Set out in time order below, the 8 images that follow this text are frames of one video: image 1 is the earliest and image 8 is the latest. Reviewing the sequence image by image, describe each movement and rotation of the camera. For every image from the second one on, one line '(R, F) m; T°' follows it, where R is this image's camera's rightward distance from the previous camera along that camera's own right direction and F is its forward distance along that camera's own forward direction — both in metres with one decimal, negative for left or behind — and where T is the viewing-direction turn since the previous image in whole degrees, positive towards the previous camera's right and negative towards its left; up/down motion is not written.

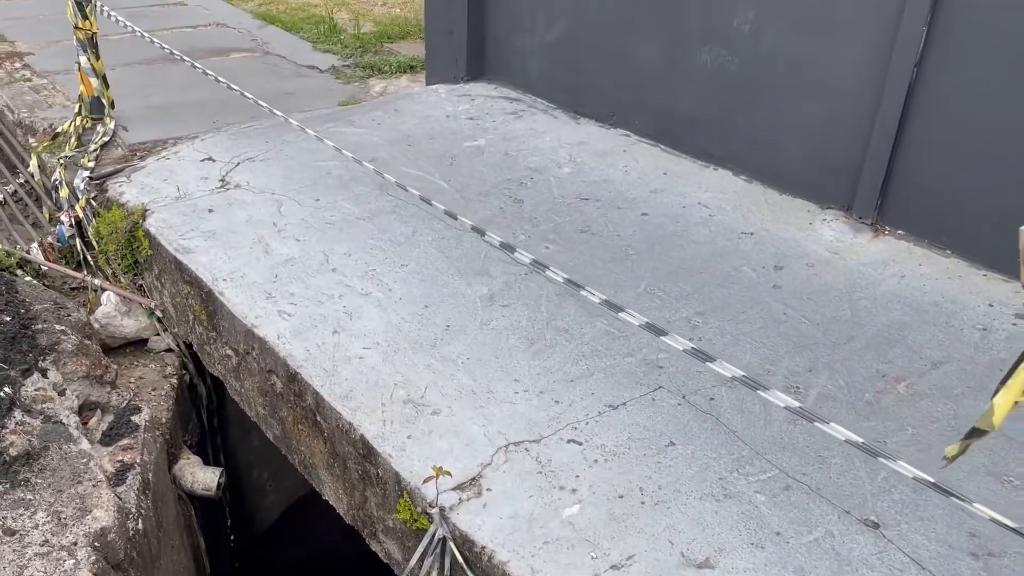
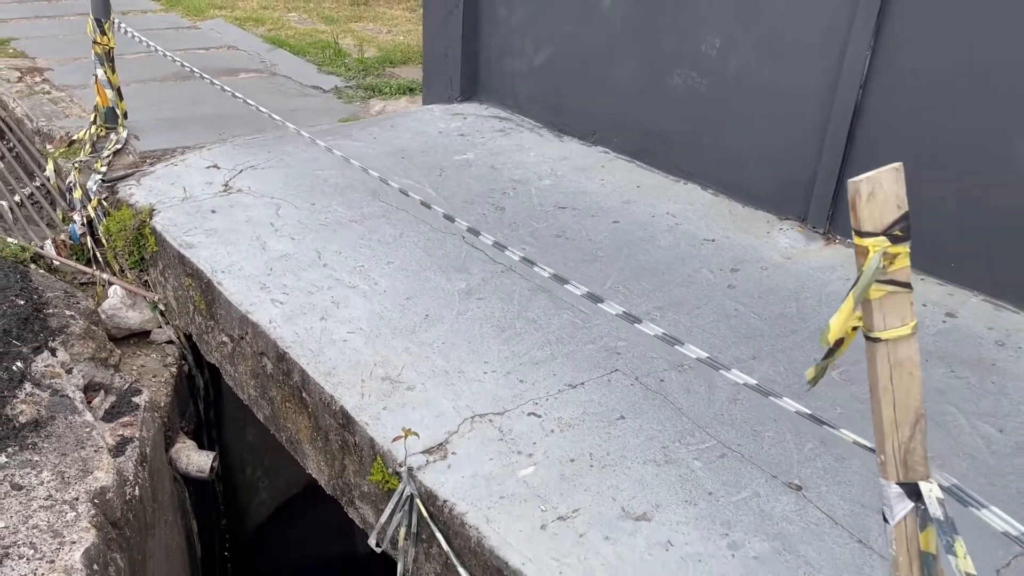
(+0.1, -0.2) m; 0°
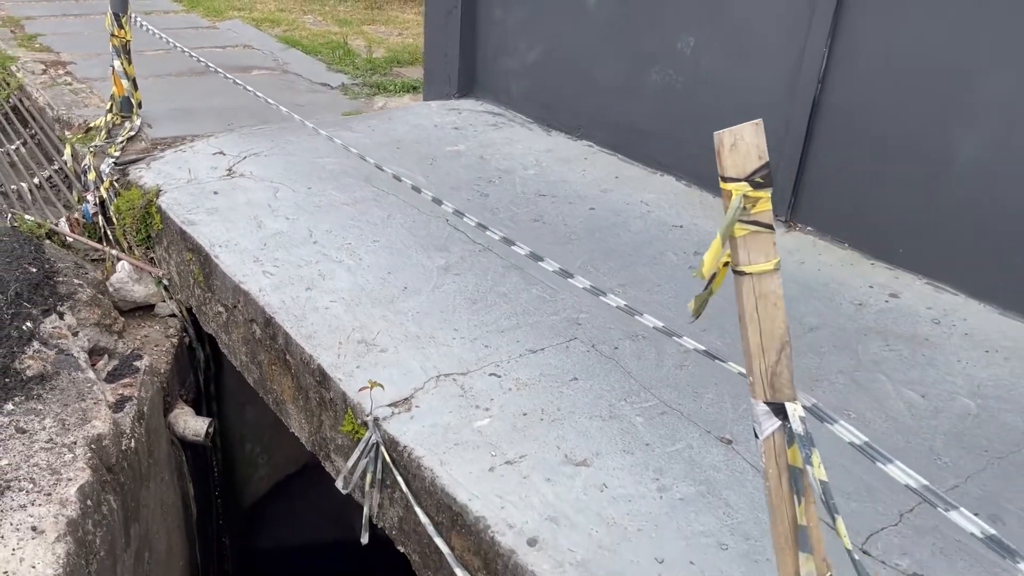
(+0.2, -0.2) m; -1°
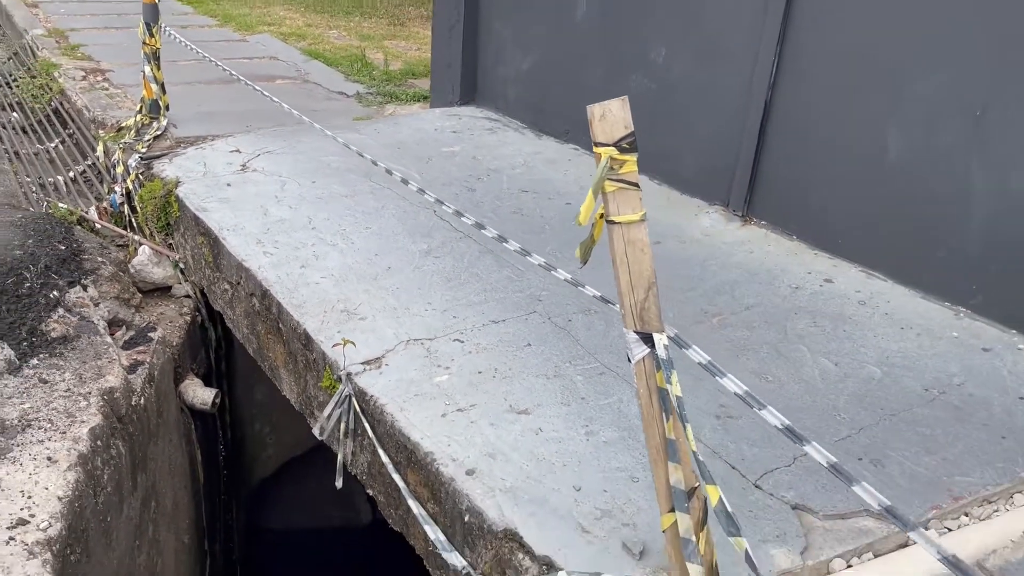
(+0.2, -0.3) m; -2°
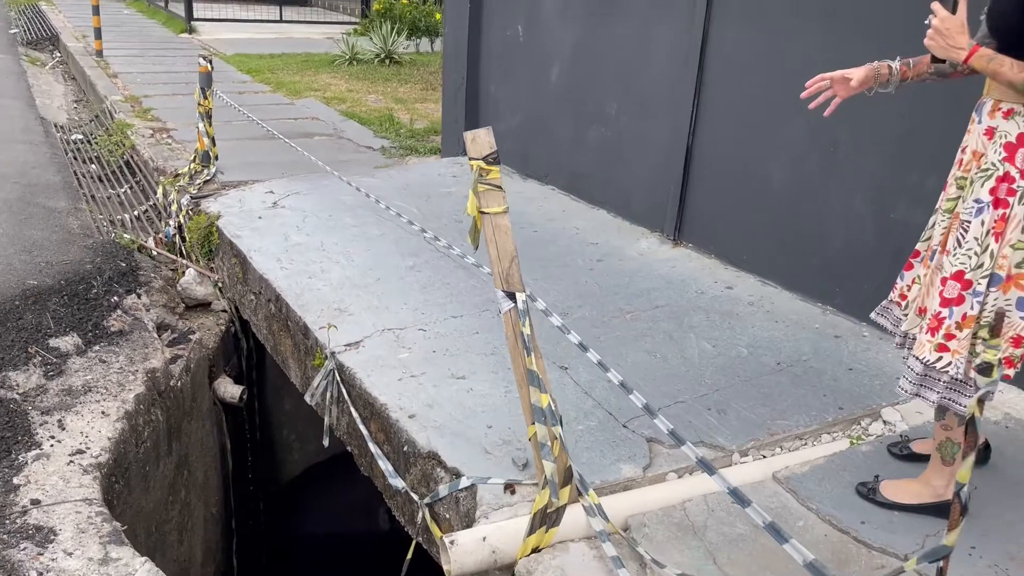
(+0.4, -0.7) m; -4°
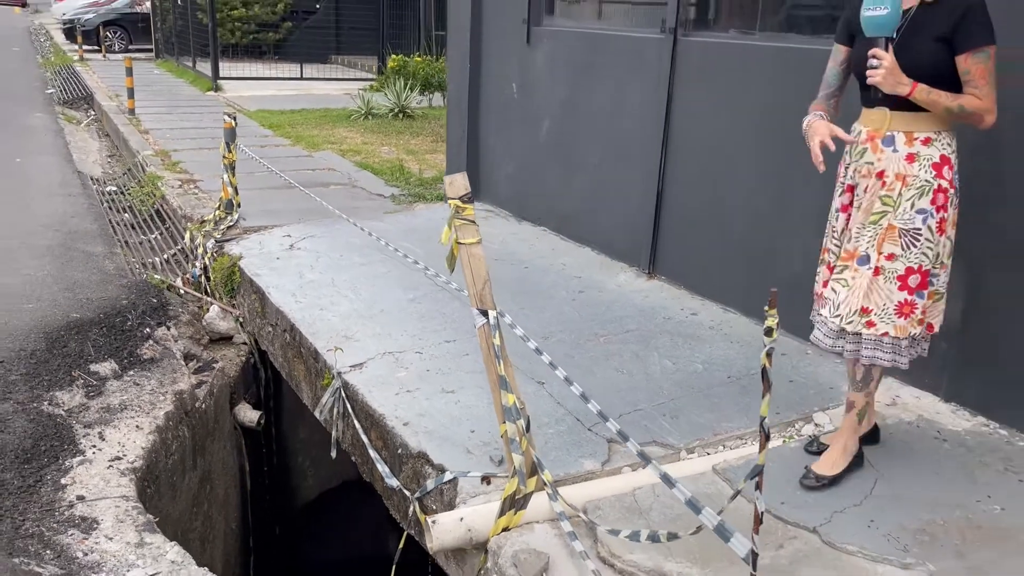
(+0.1, -0.4) m; -1°
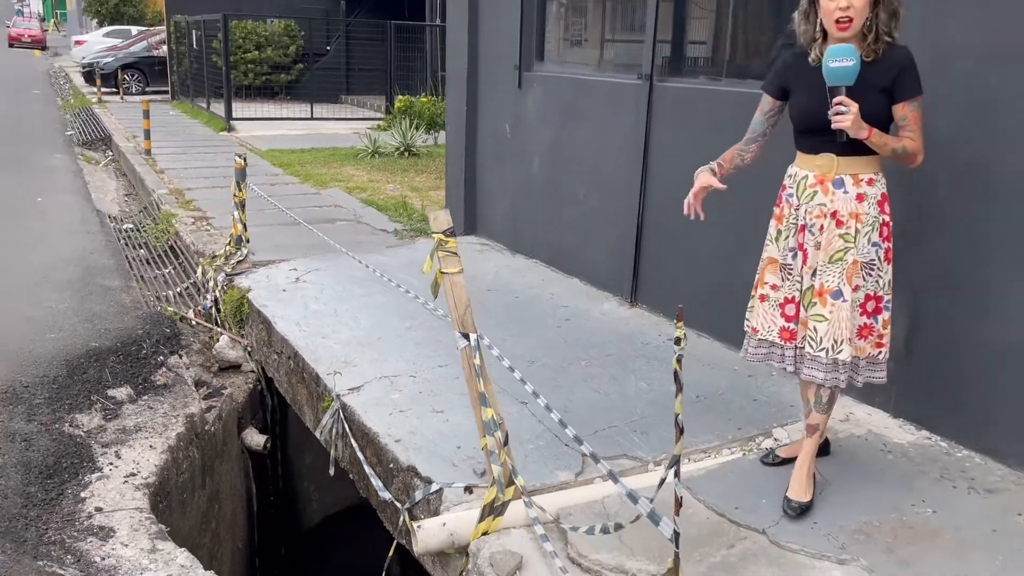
(+0.1, -0.3) m; -1°
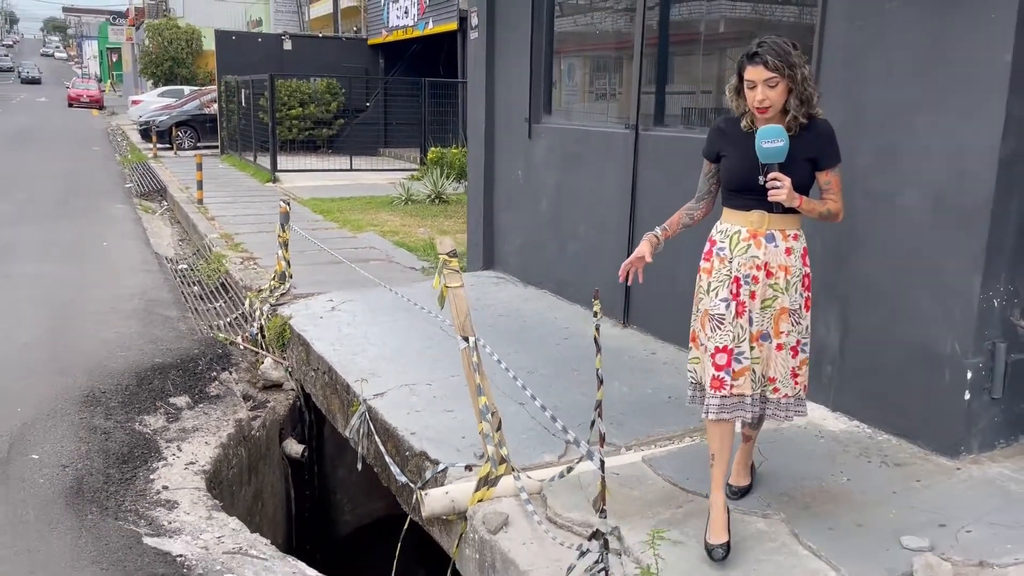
(+0.2, -0.7) m; -3°
